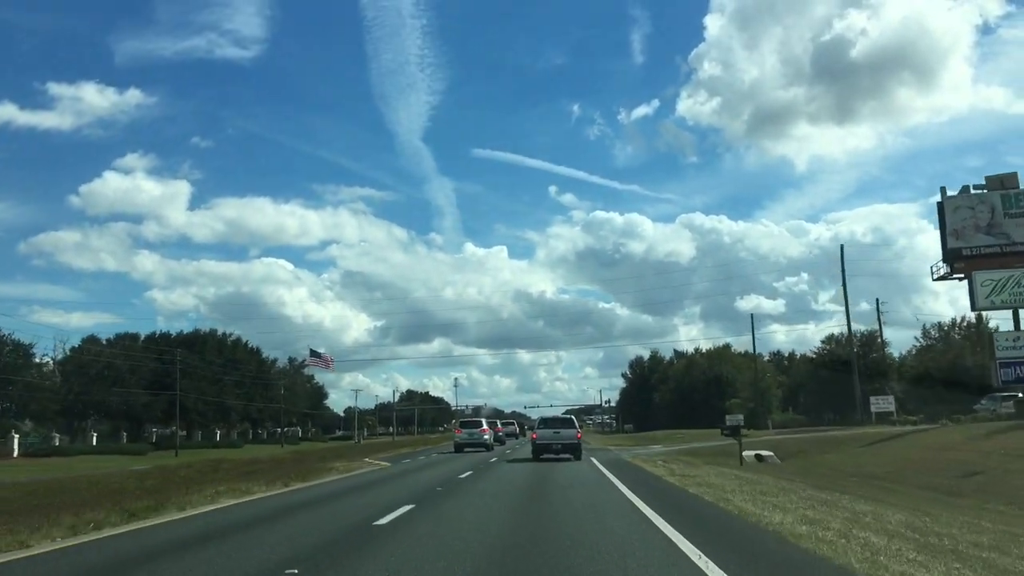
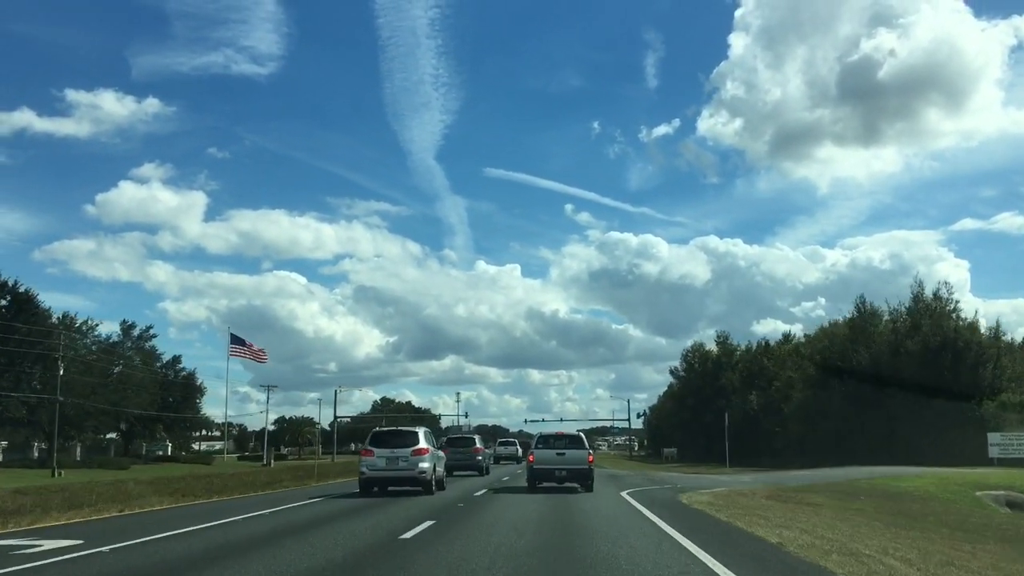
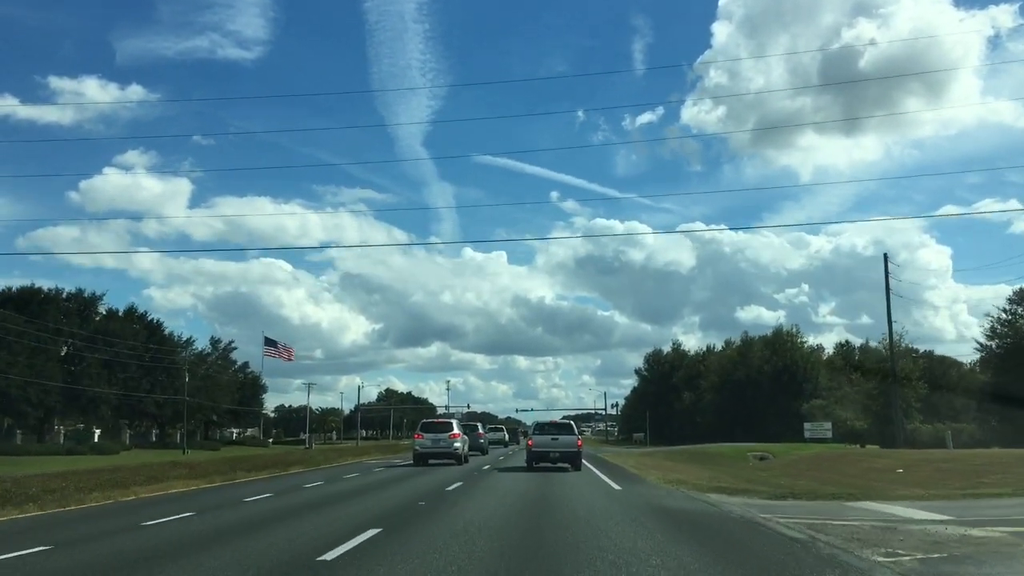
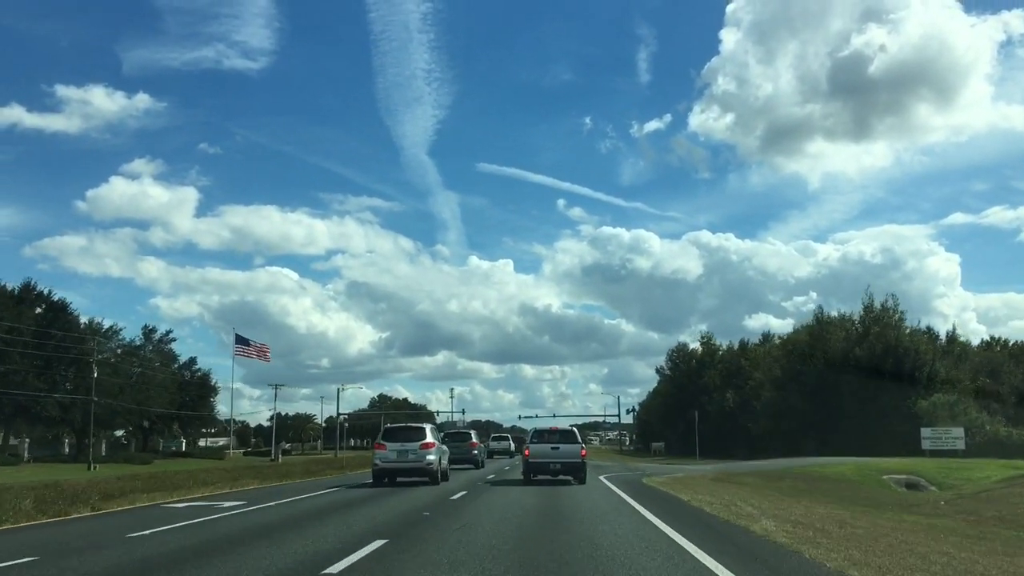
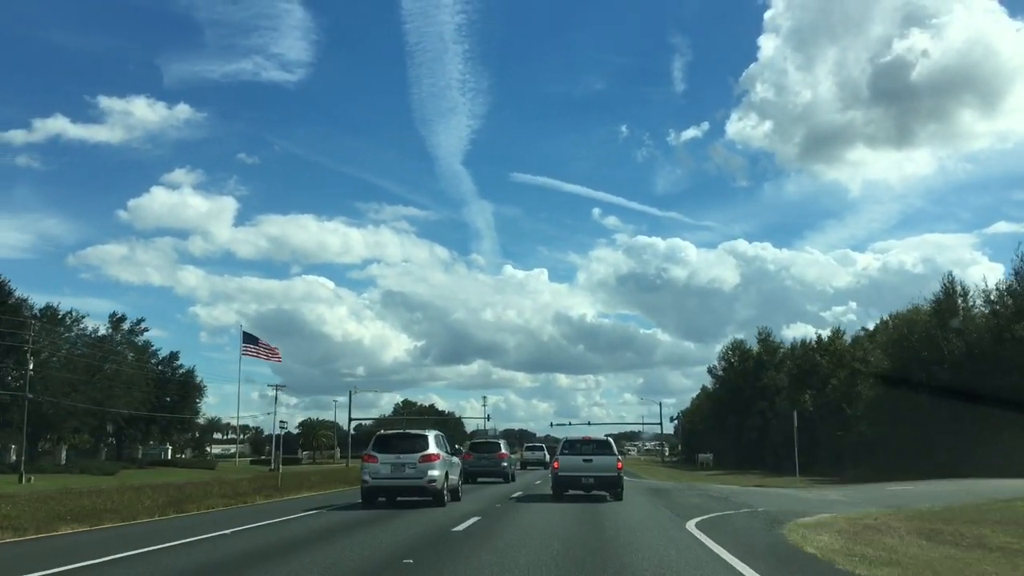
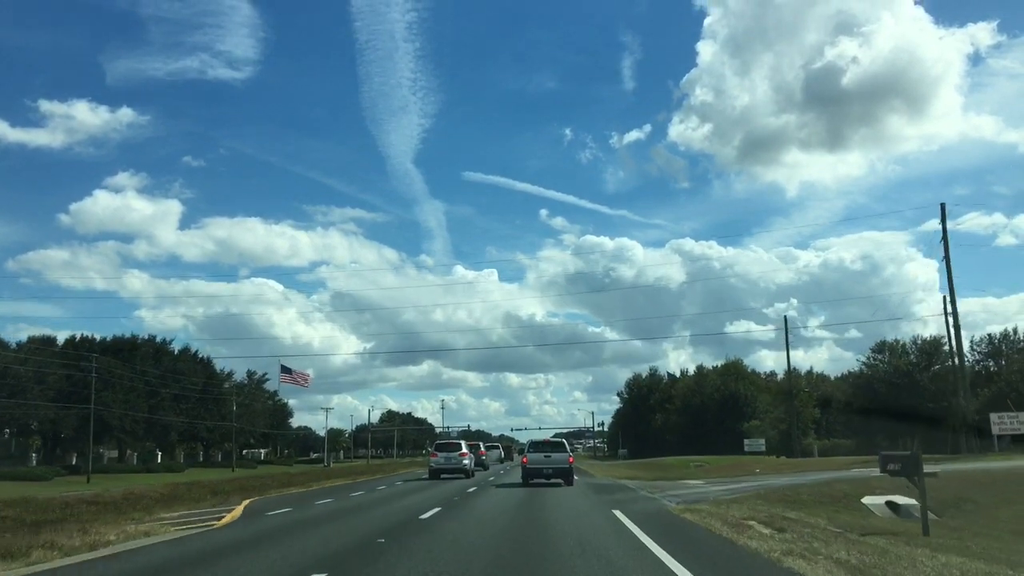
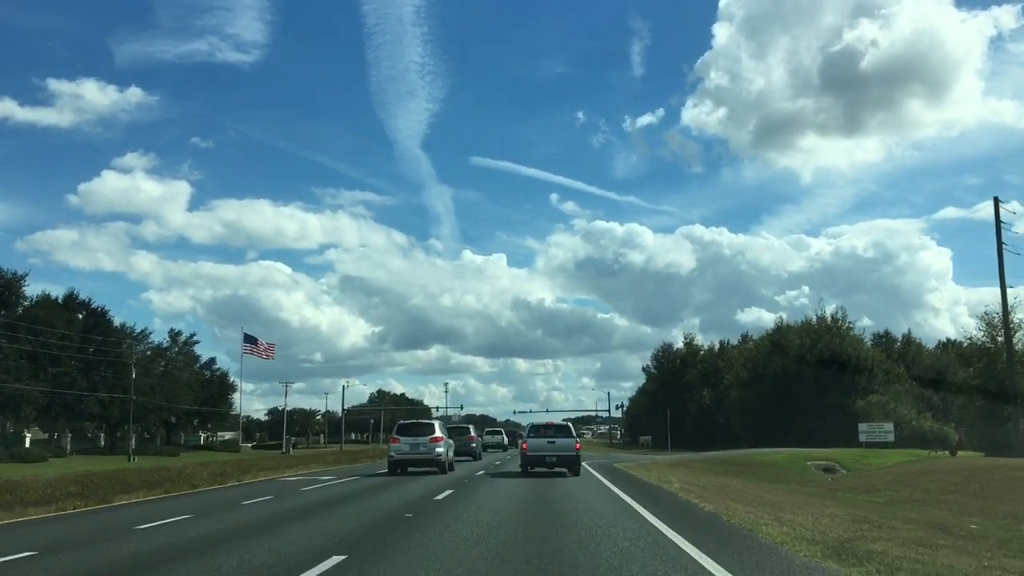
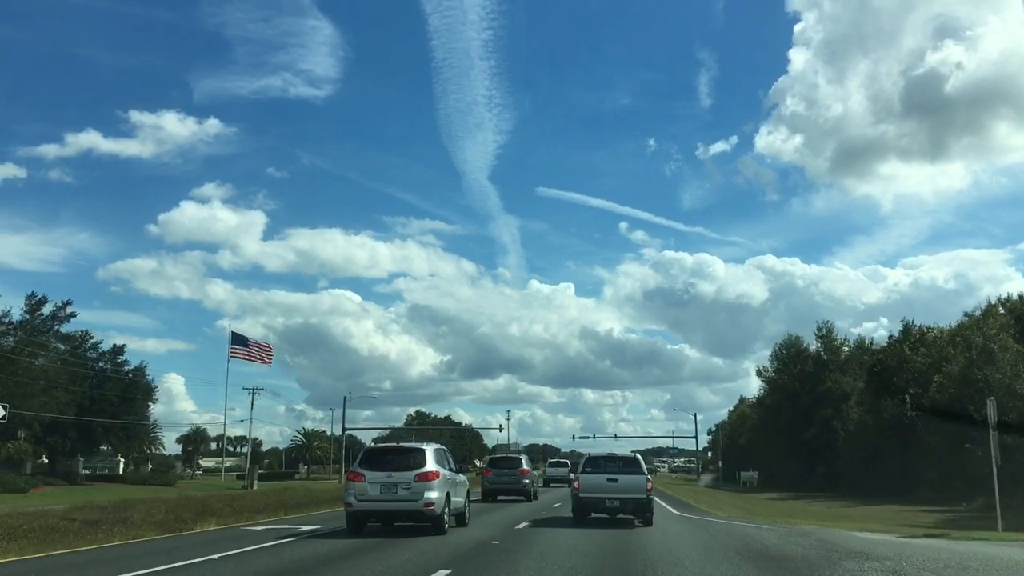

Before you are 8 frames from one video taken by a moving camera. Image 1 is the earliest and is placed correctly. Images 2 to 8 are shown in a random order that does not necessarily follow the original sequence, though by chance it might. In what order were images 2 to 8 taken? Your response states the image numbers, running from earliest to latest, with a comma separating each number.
6, 3, 7, 4, 2, 5, 8
